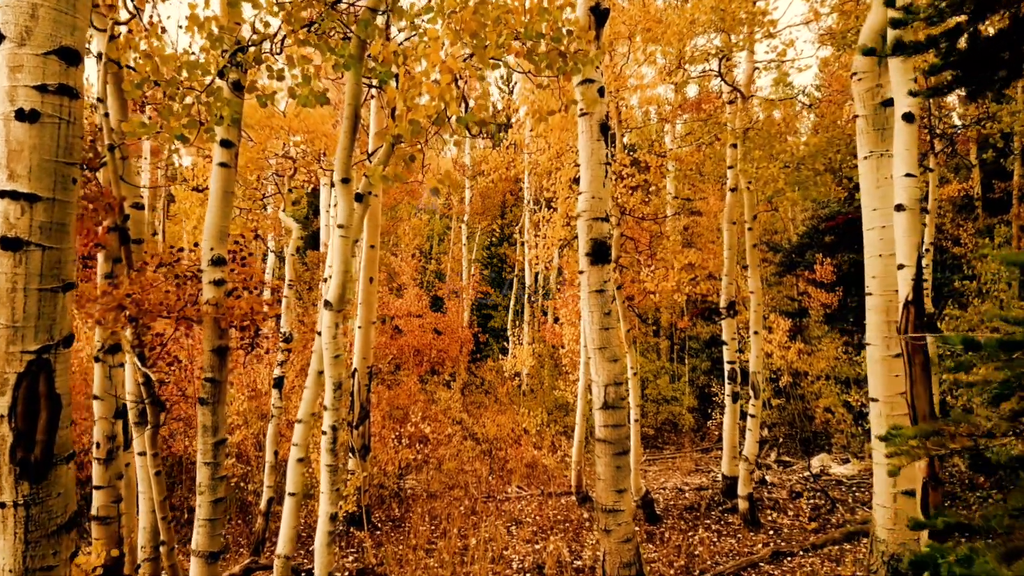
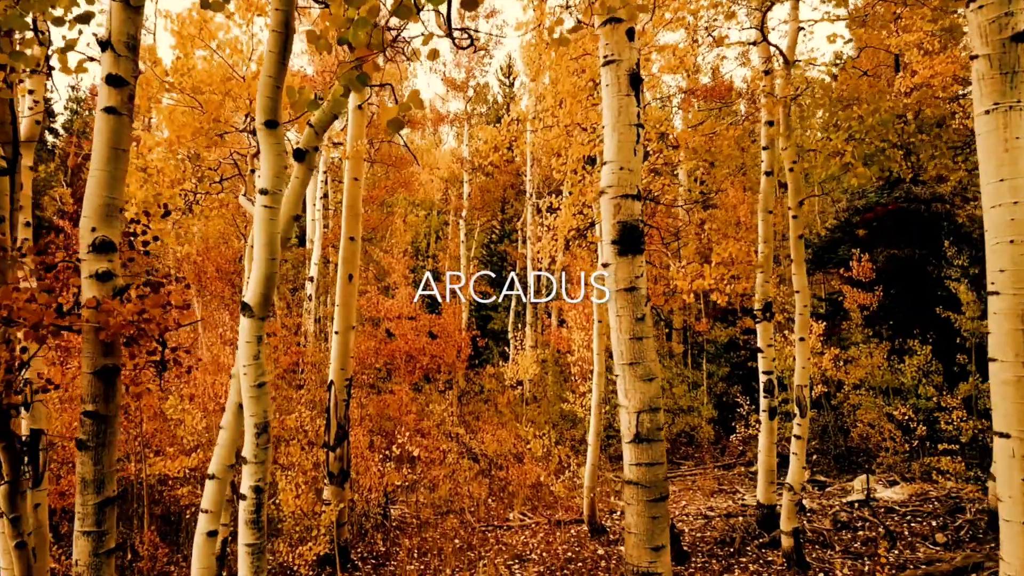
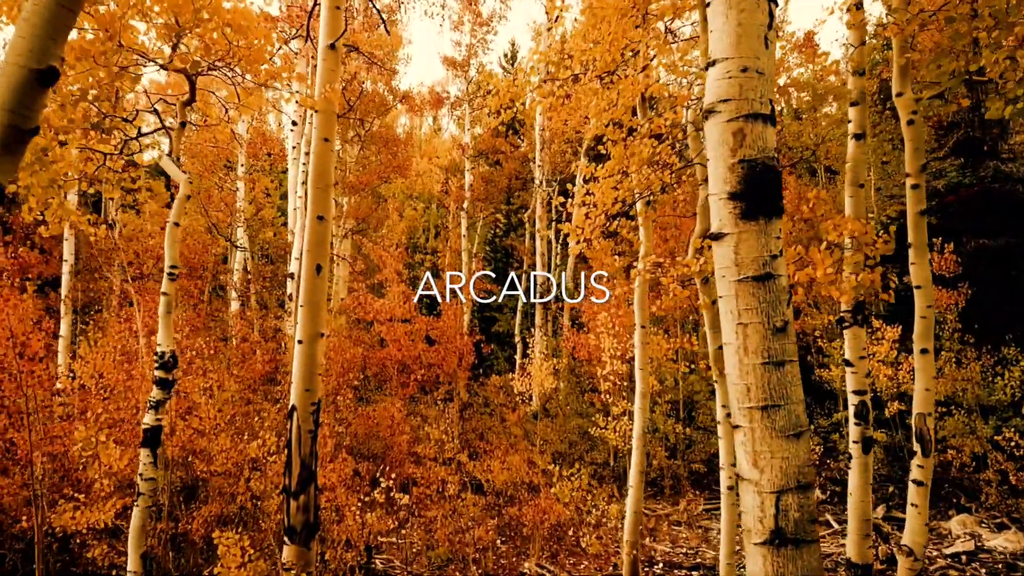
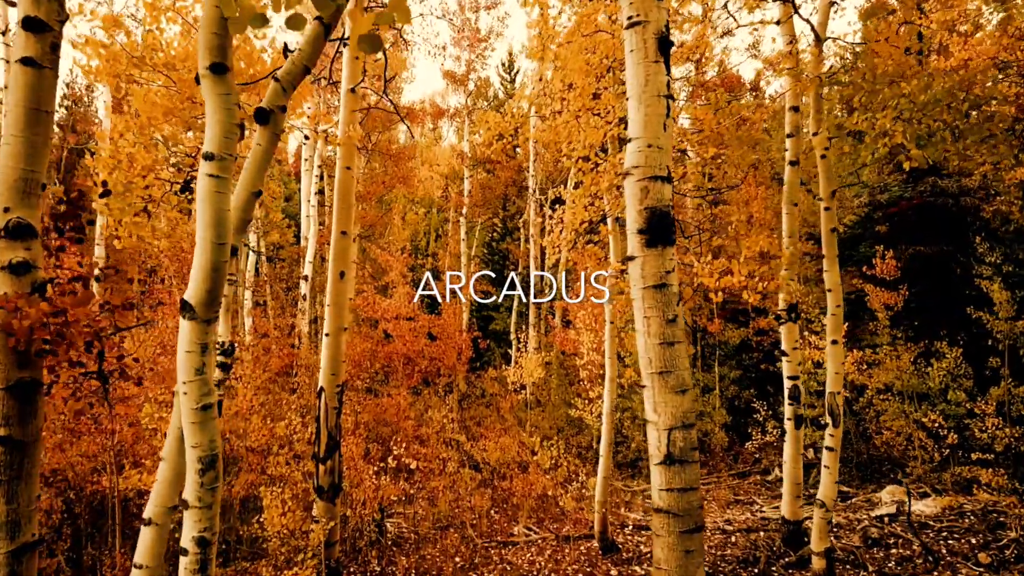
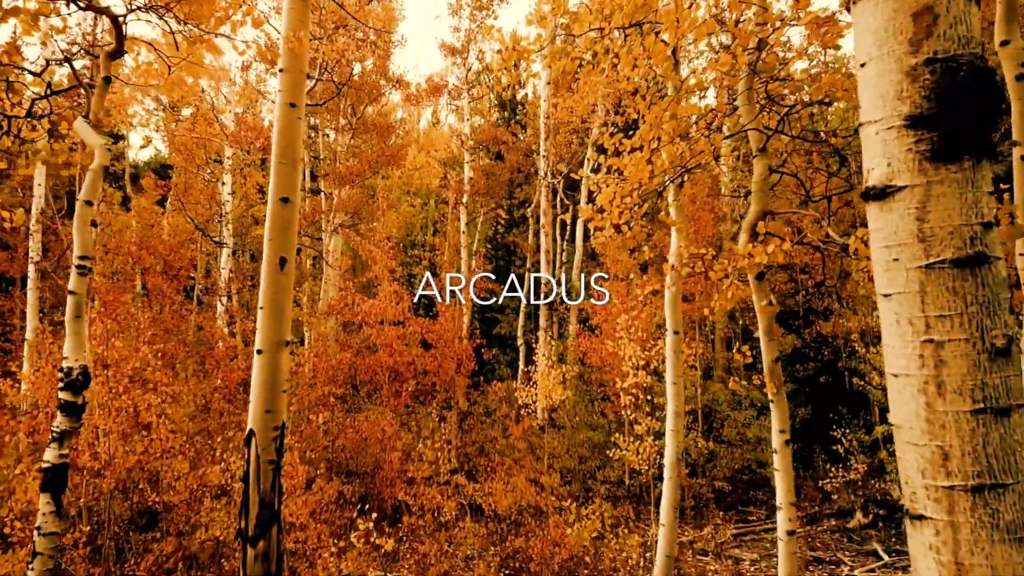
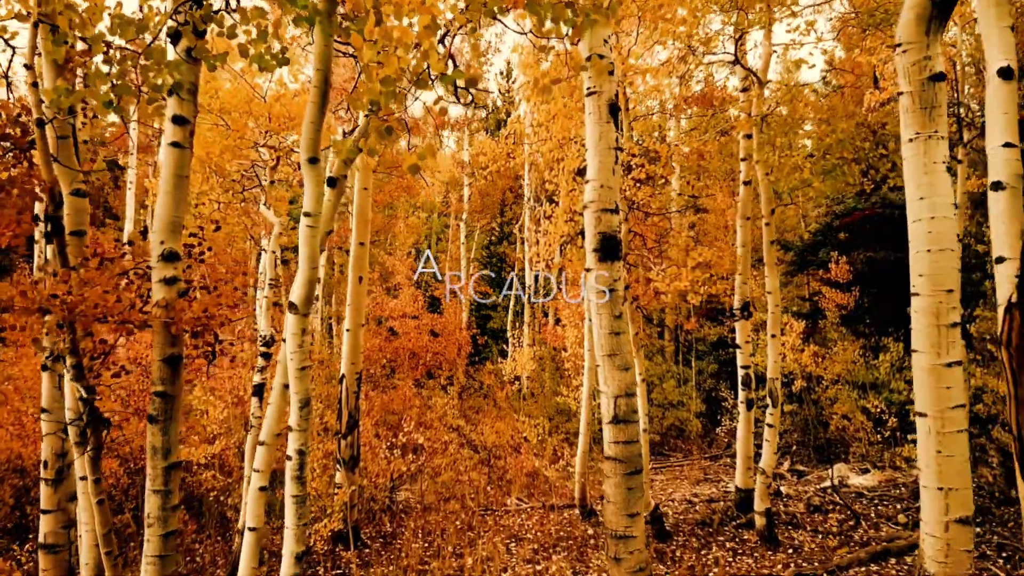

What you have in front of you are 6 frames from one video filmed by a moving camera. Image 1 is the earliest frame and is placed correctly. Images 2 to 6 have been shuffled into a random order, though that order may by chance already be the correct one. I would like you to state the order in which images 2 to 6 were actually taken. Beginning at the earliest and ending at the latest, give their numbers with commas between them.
6, 2, 4, 3, 5
